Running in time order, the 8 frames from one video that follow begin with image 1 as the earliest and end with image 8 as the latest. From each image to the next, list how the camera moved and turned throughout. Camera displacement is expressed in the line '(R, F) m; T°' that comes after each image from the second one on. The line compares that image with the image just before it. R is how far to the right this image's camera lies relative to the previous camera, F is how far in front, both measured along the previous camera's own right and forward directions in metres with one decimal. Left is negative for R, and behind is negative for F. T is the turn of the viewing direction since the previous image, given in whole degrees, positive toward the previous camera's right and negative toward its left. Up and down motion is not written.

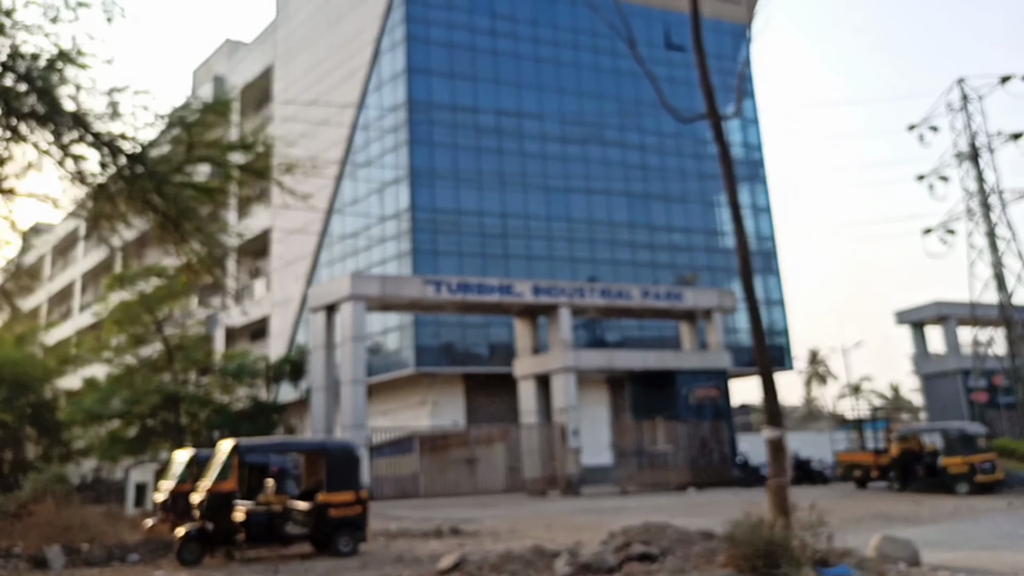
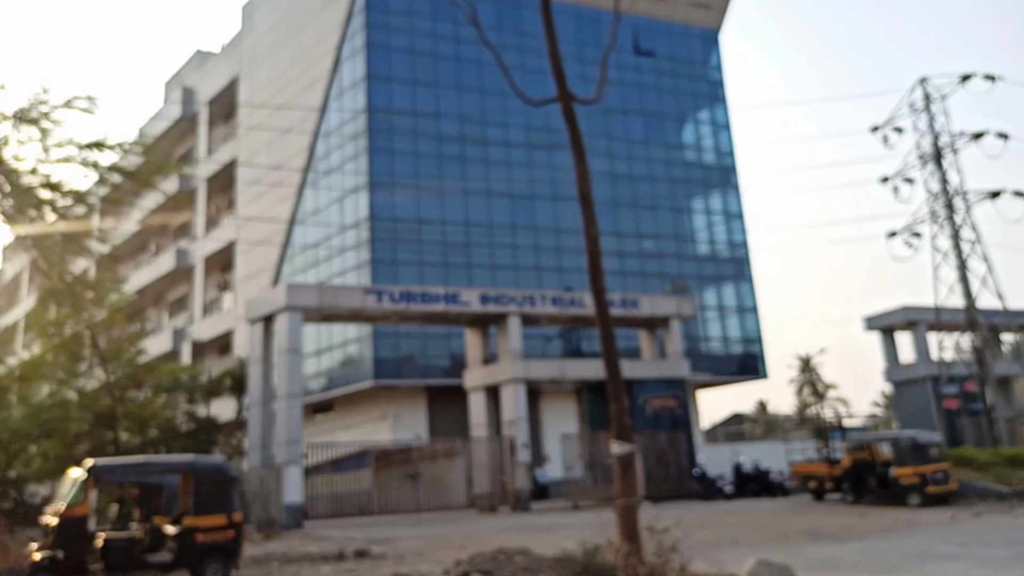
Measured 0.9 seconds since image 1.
(+2.1, +1.0) m; 0°
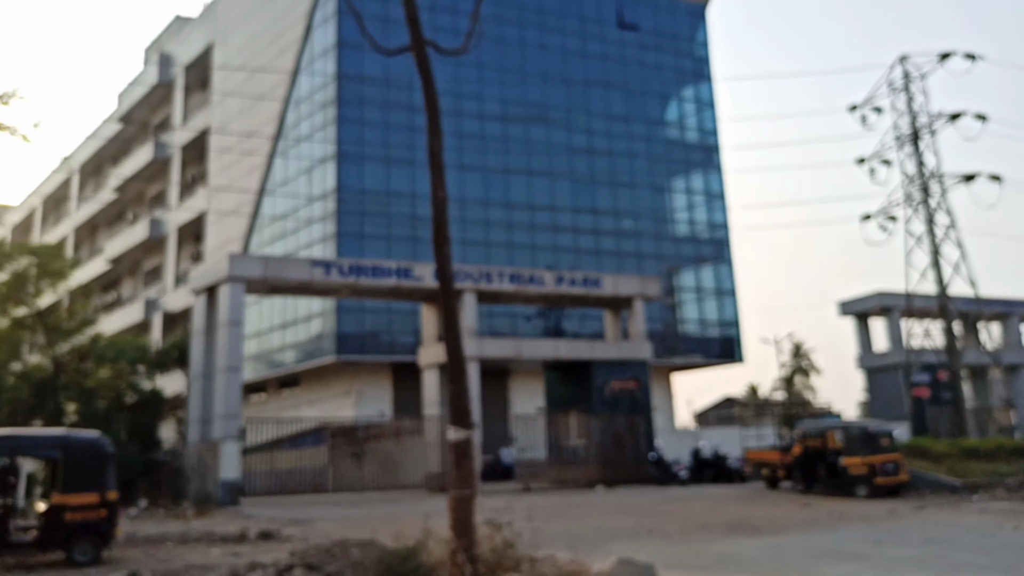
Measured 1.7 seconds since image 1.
(+1.8, +1.0) m; 0°
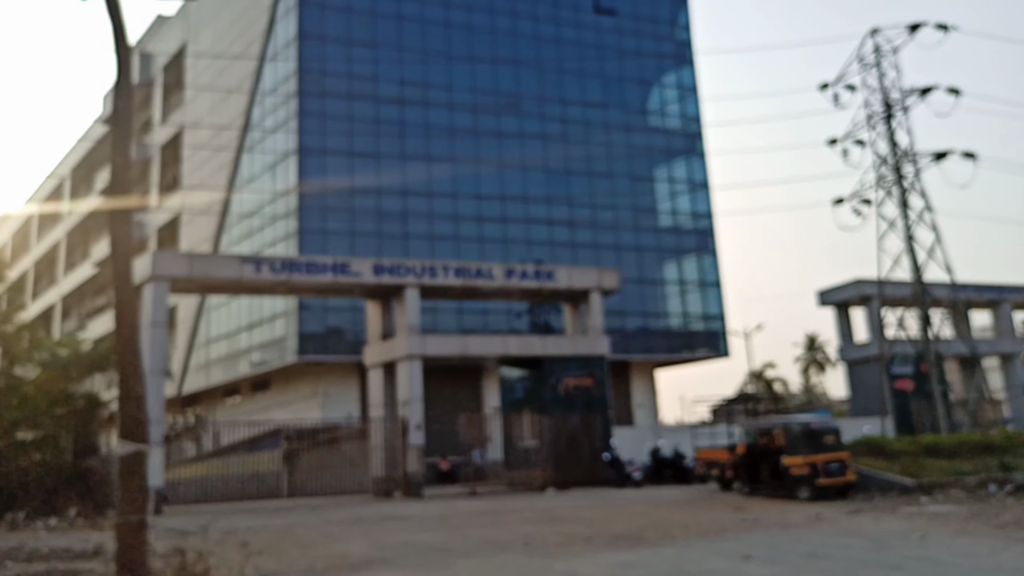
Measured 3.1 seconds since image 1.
(+3.0, +1.5) m; -2°
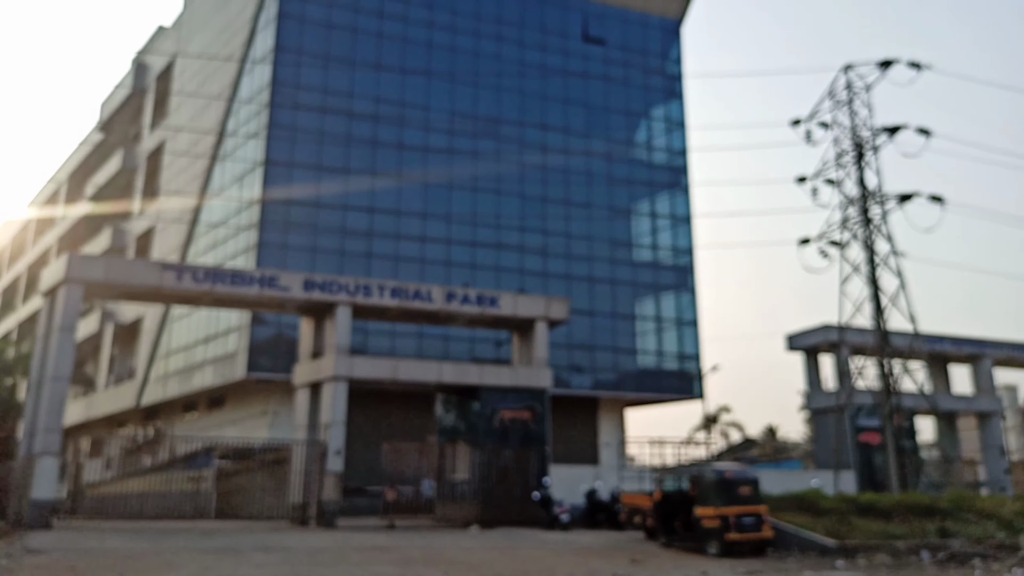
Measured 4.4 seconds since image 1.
(+3.0, +1.4) m; -1°
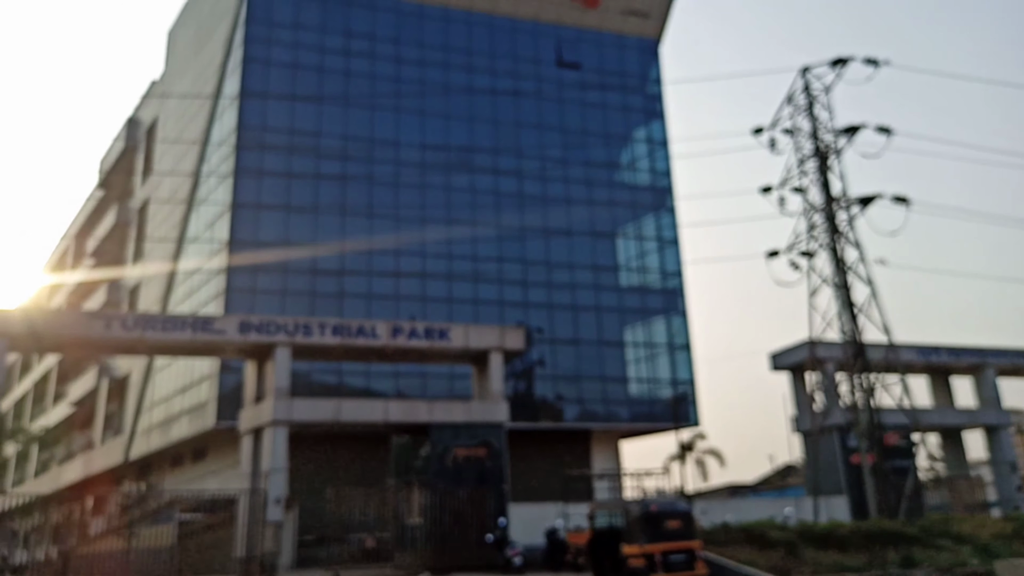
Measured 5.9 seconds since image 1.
(+3.3, +1.4) m; -3°
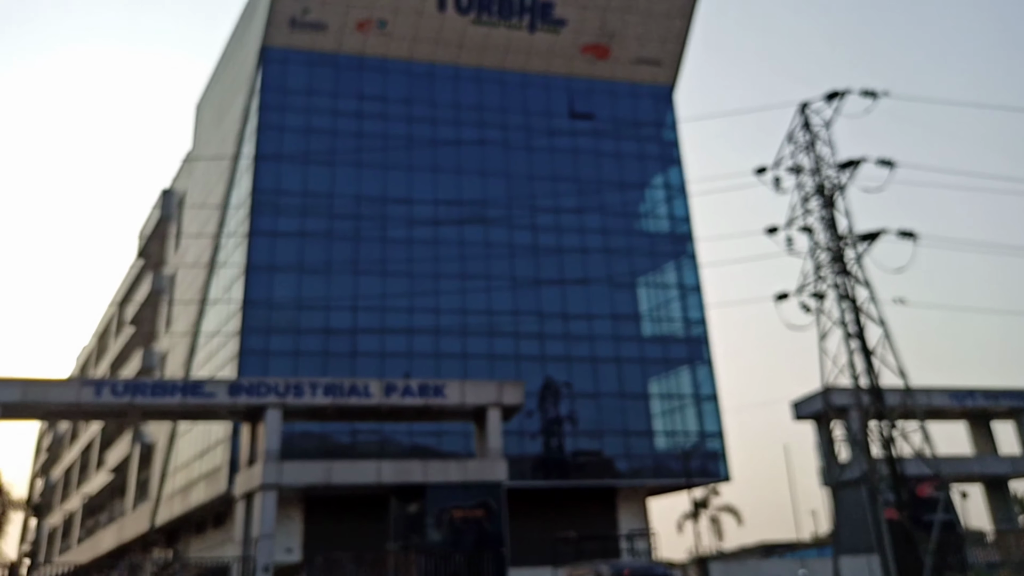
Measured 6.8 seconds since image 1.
(+2.2, +0.8) m; -4°
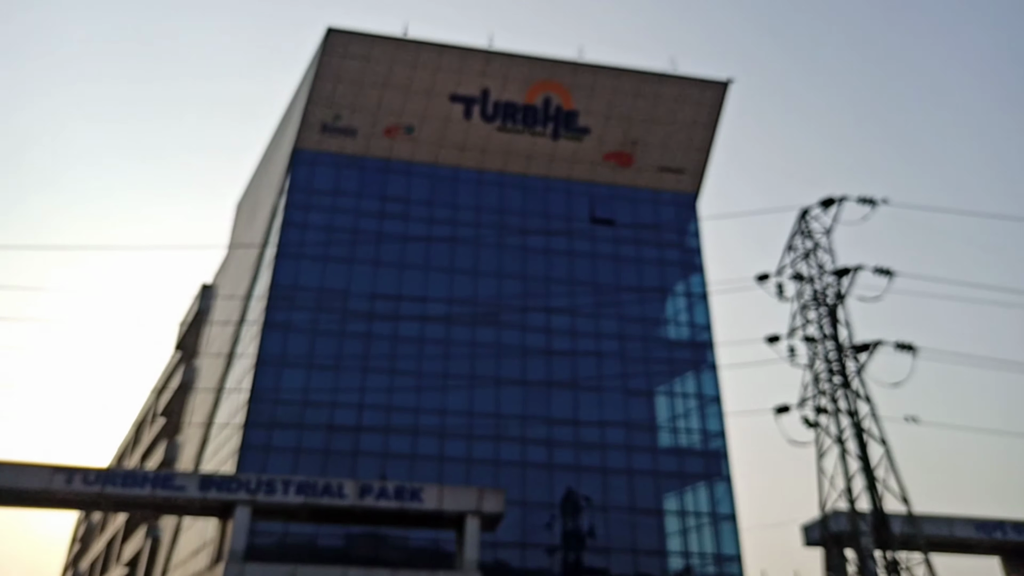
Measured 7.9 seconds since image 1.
(+2.5, +0.7) m; -4°
